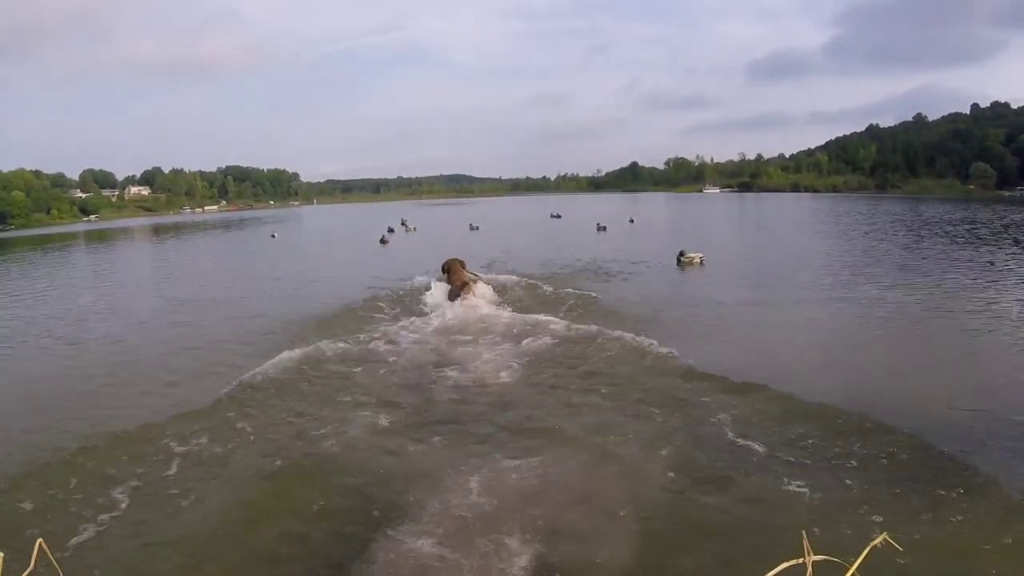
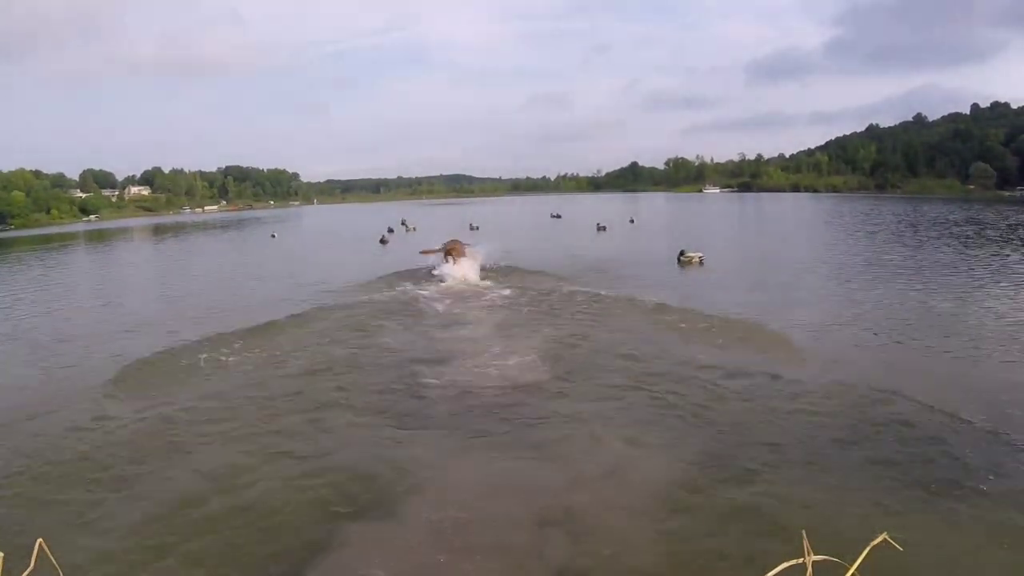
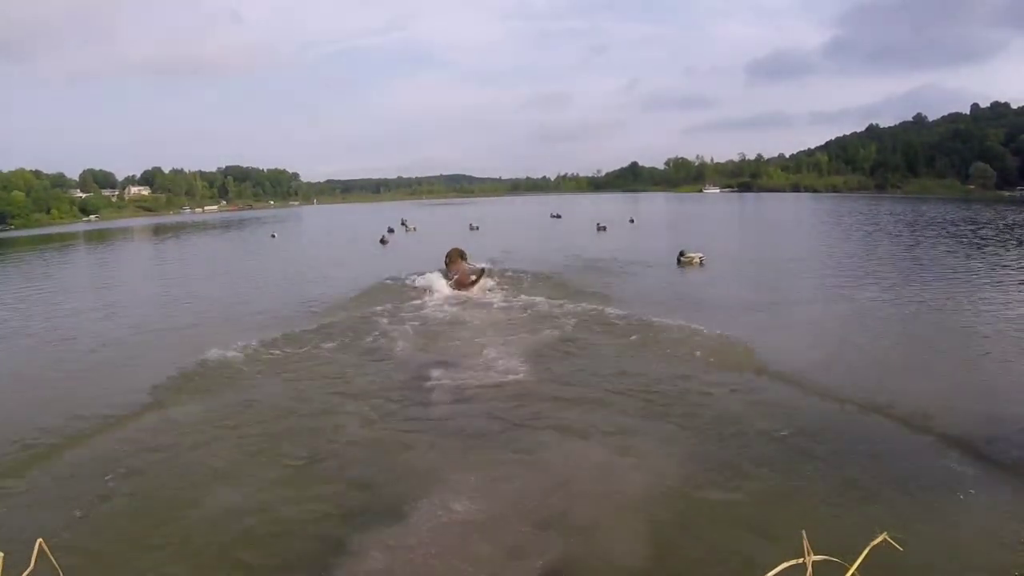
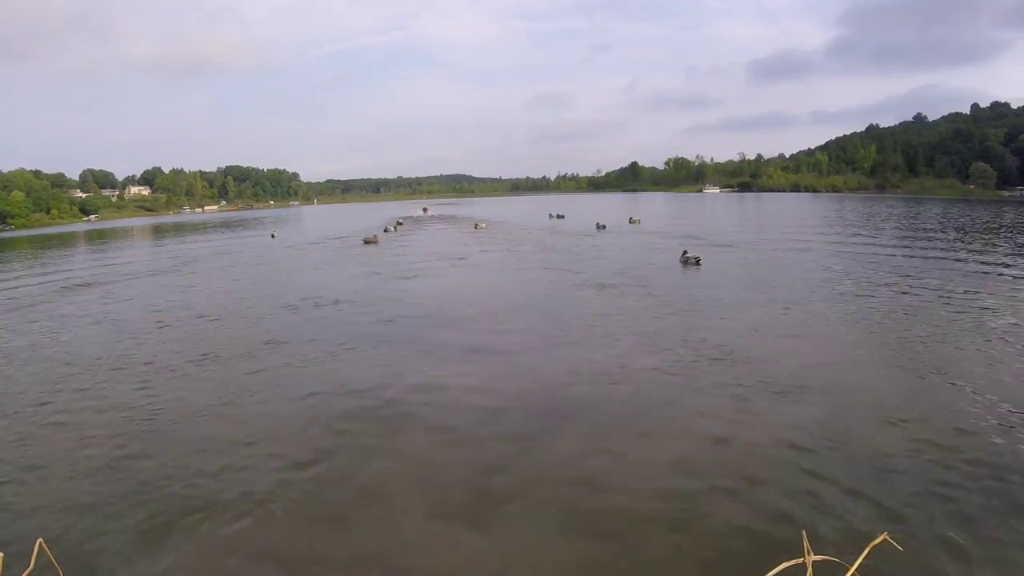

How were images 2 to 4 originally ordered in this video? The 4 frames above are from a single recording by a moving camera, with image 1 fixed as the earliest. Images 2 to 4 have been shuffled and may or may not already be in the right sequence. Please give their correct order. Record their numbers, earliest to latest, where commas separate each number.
3, 2, 4
